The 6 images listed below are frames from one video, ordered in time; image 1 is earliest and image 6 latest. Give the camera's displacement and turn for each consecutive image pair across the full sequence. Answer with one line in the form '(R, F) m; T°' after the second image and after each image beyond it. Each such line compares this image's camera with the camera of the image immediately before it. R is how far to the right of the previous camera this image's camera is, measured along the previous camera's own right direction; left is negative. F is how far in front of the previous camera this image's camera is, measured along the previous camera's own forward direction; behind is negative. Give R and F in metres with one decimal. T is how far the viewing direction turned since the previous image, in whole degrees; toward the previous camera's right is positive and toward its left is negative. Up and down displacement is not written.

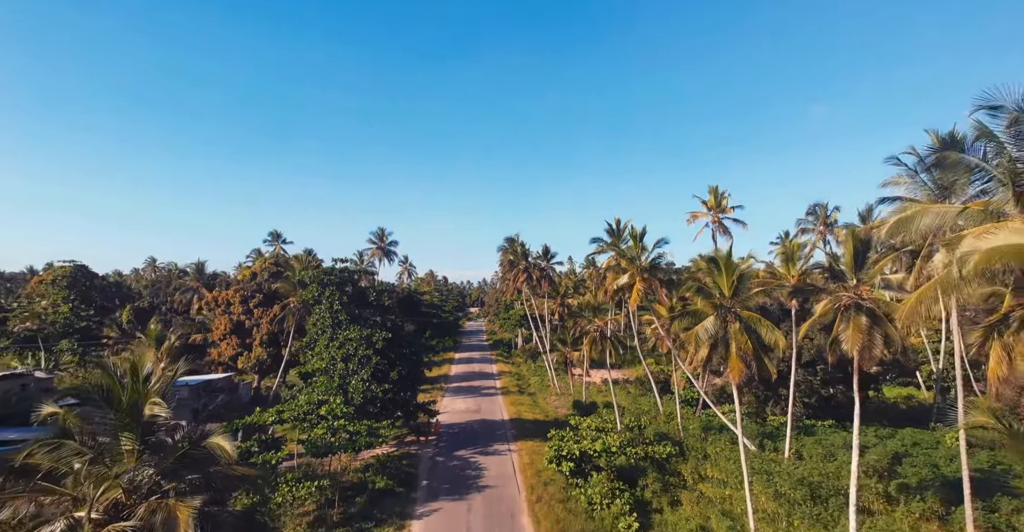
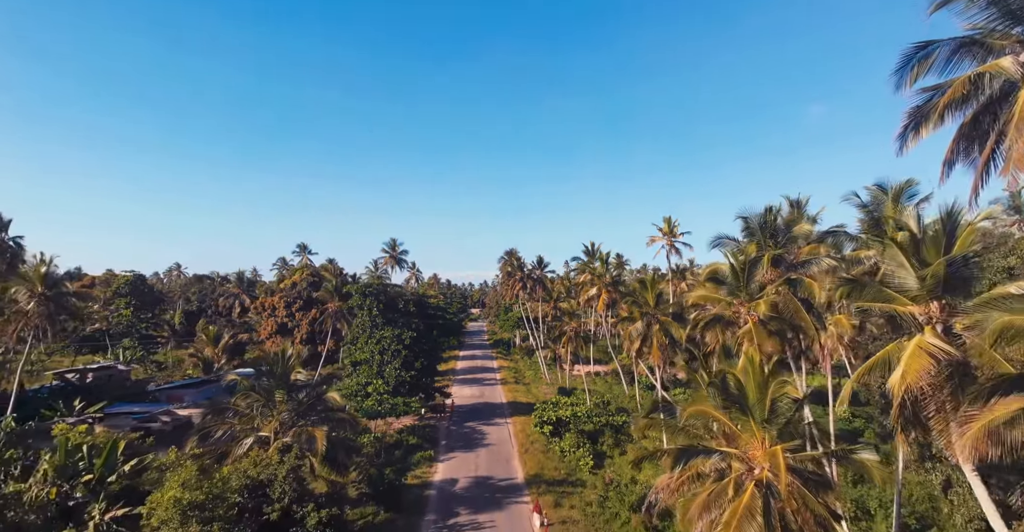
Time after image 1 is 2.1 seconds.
(+0.3, -7.9) m; 0°
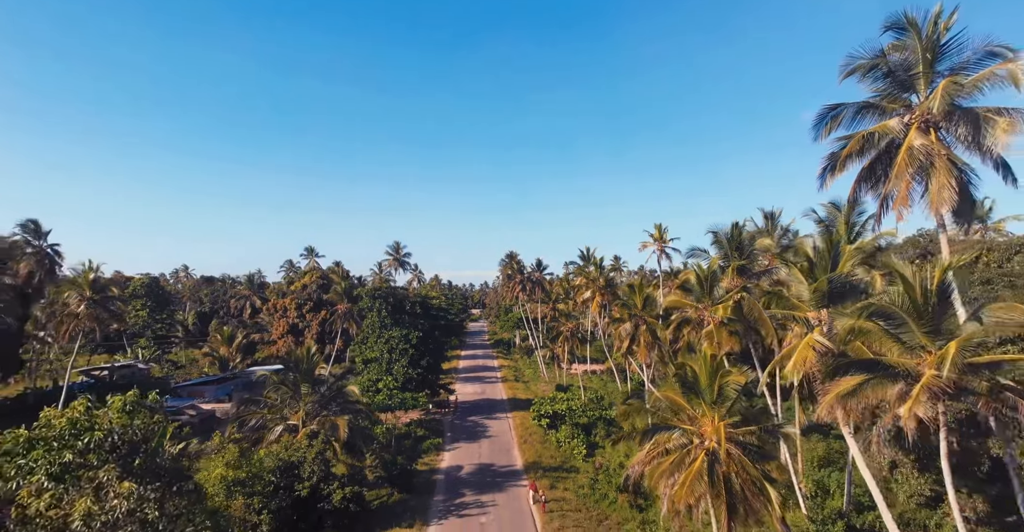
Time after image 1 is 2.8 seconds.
(0.0, -2.4) m; 0°
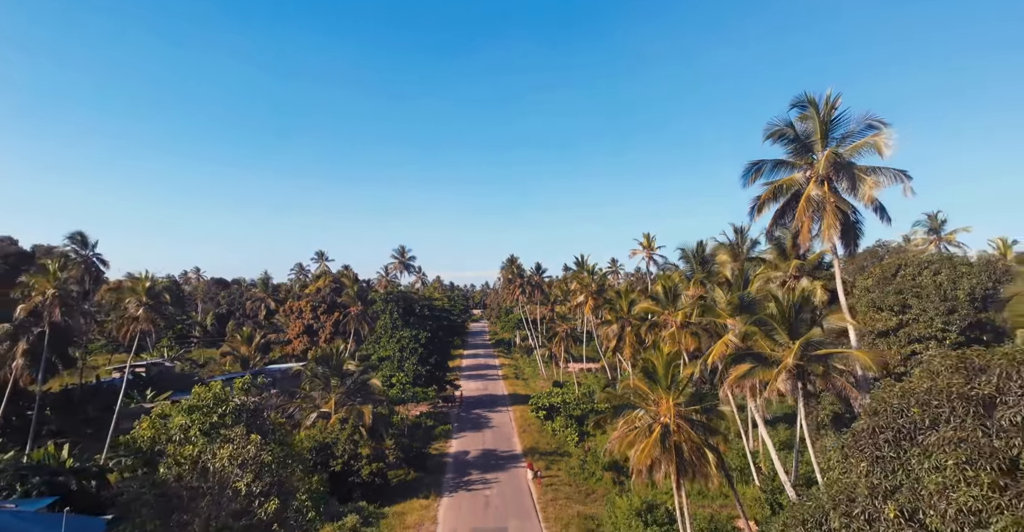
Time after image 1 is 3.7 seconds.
(0.0, -3.5) m; 0°
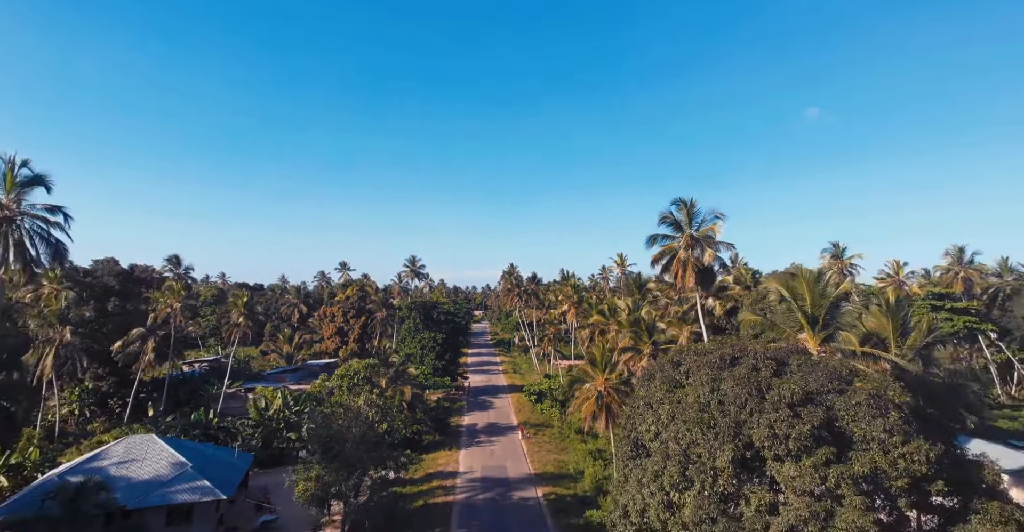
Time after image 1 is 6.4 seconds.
(+0.2, -9.9) m; 0°
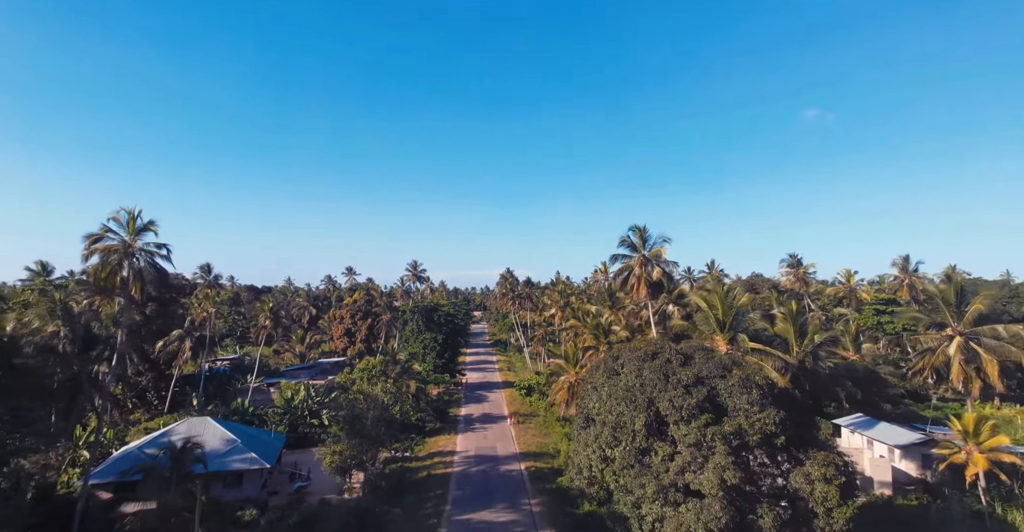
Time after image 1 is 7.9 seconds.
(+0.7, -5.5) m; 0°
